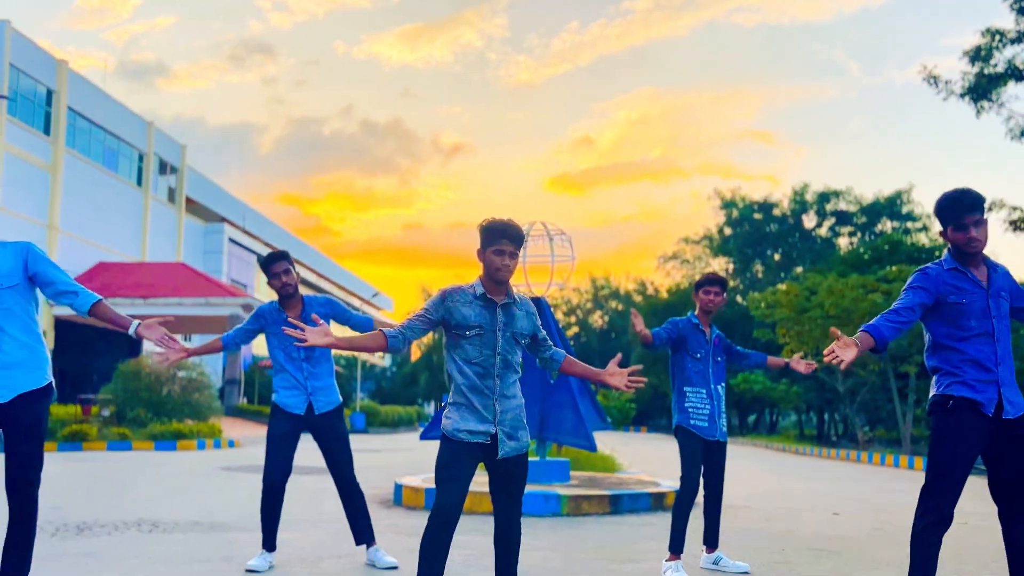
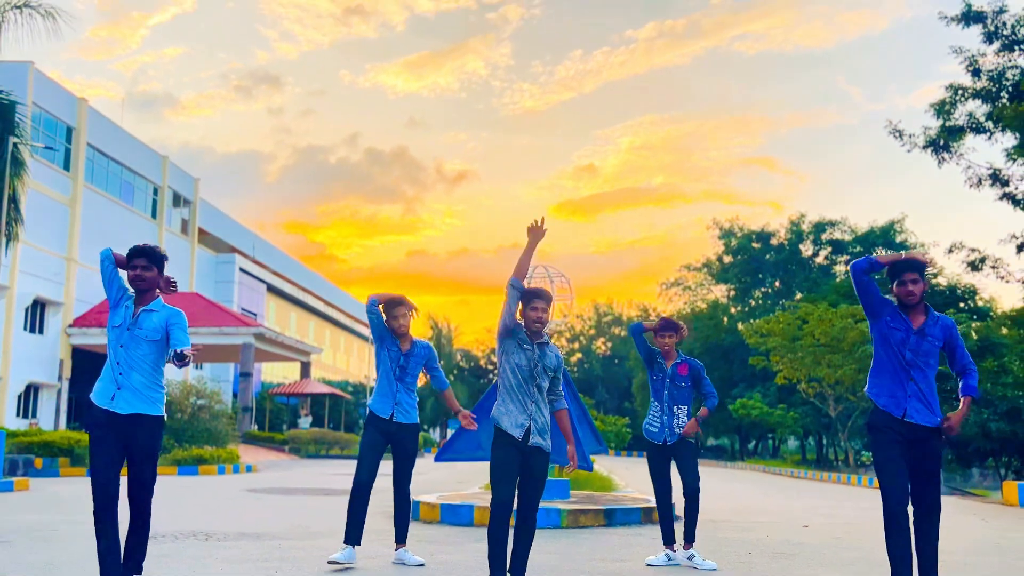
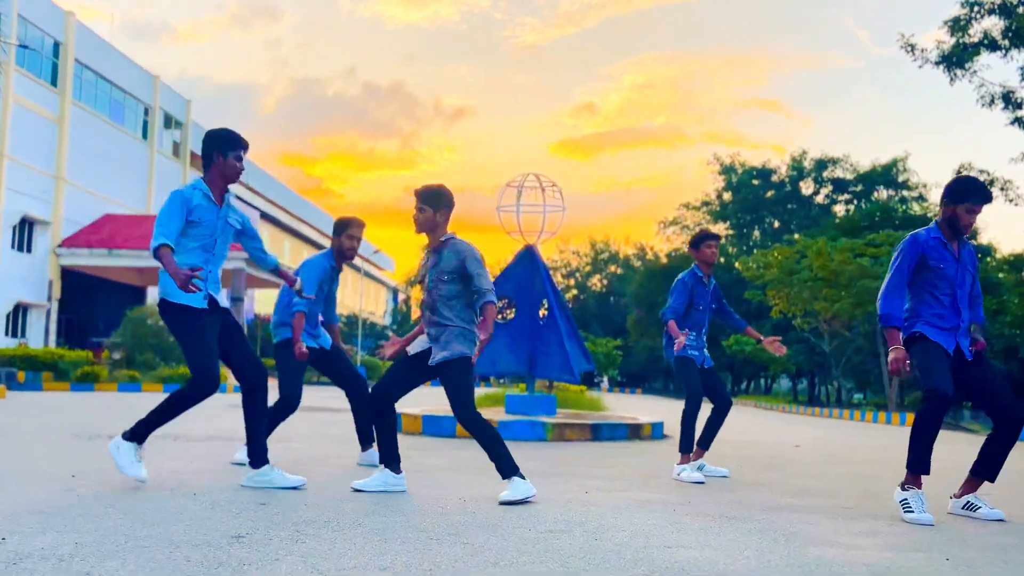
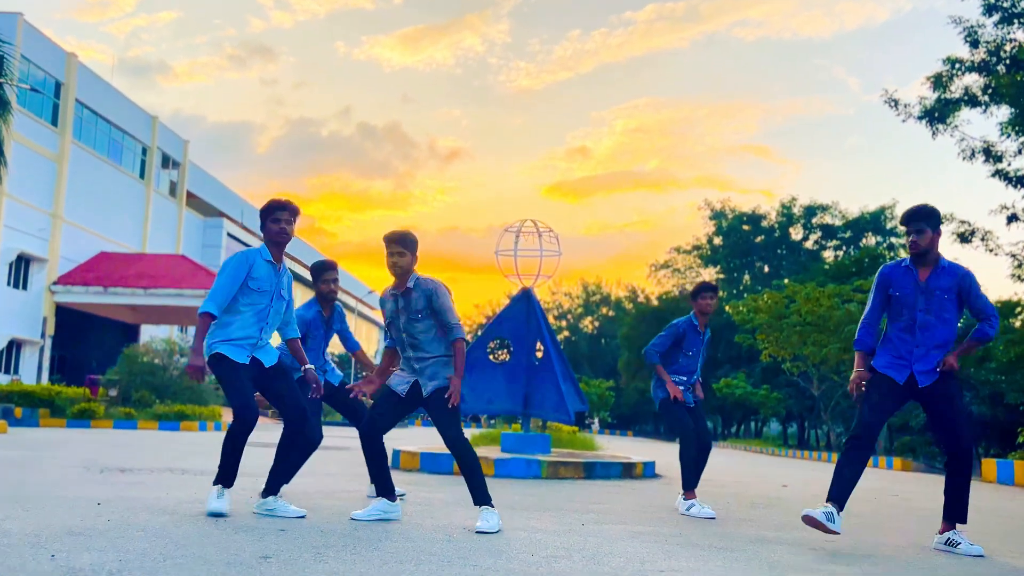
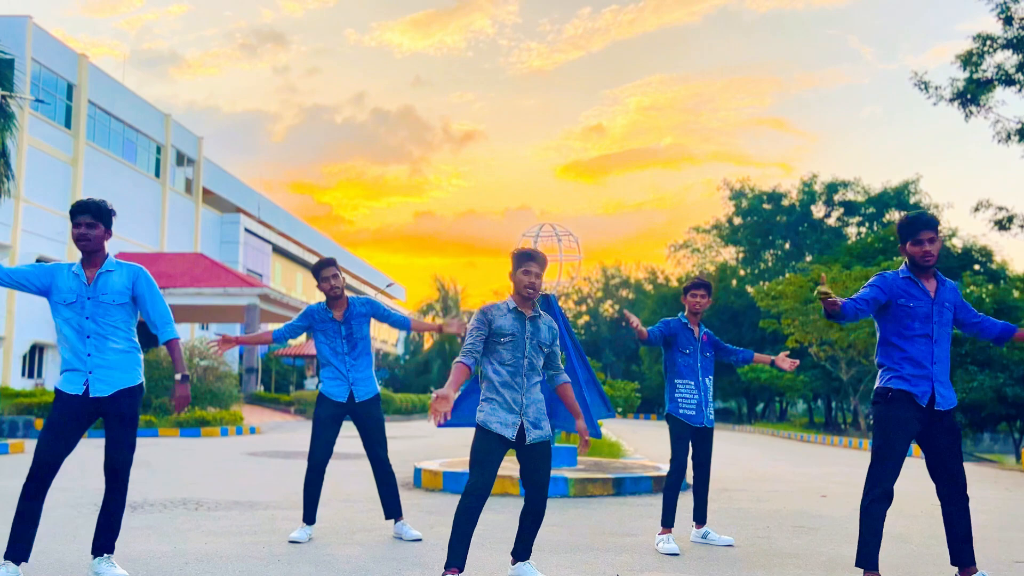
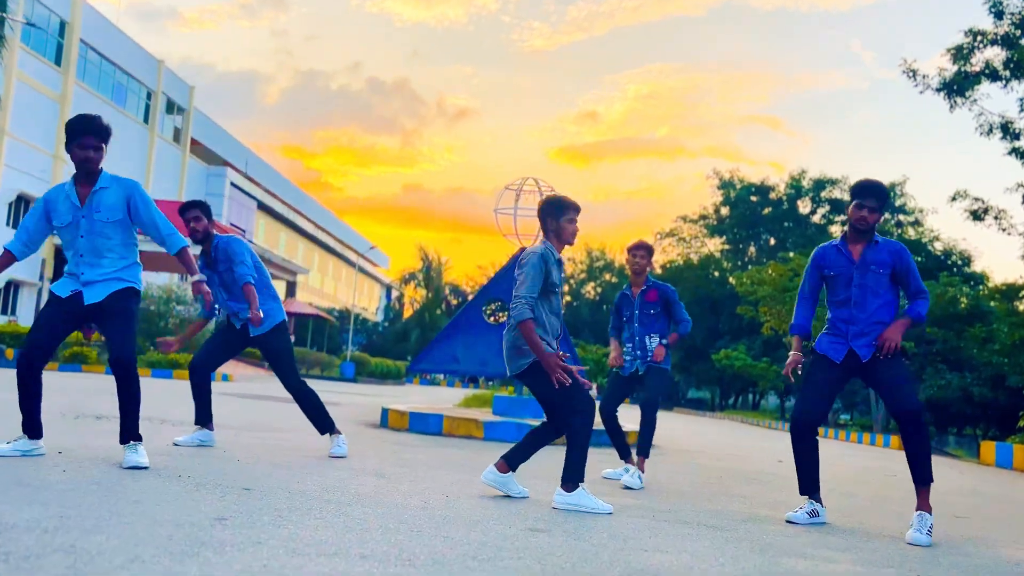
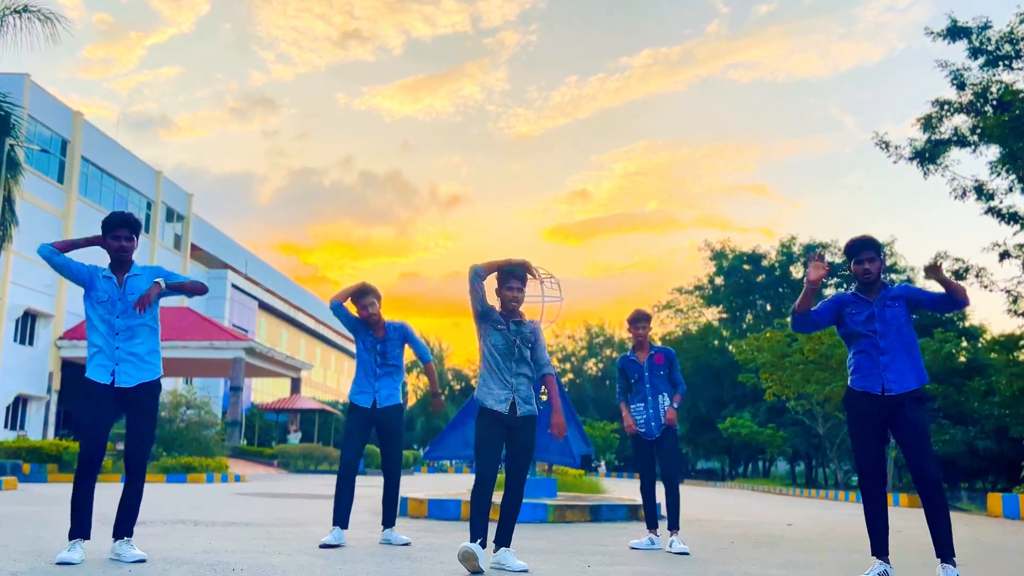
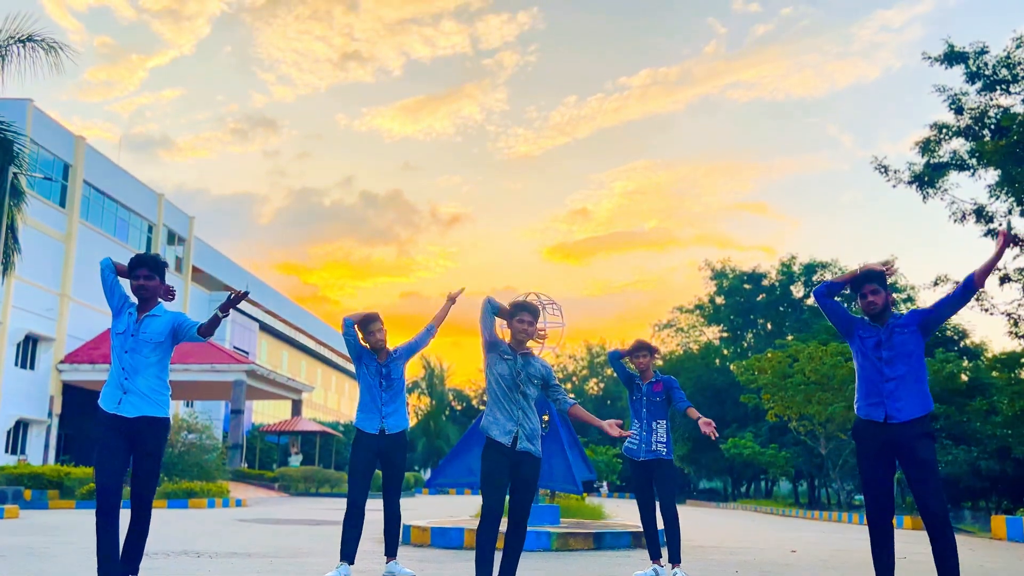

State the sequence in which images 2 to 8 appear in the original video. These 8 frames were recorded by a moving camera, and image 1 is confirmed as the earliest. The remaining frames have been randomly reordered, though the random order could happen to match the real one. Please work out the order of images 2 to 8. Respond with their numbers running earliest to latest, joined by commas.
5, 2, 8, 7, 4, 6, 3
